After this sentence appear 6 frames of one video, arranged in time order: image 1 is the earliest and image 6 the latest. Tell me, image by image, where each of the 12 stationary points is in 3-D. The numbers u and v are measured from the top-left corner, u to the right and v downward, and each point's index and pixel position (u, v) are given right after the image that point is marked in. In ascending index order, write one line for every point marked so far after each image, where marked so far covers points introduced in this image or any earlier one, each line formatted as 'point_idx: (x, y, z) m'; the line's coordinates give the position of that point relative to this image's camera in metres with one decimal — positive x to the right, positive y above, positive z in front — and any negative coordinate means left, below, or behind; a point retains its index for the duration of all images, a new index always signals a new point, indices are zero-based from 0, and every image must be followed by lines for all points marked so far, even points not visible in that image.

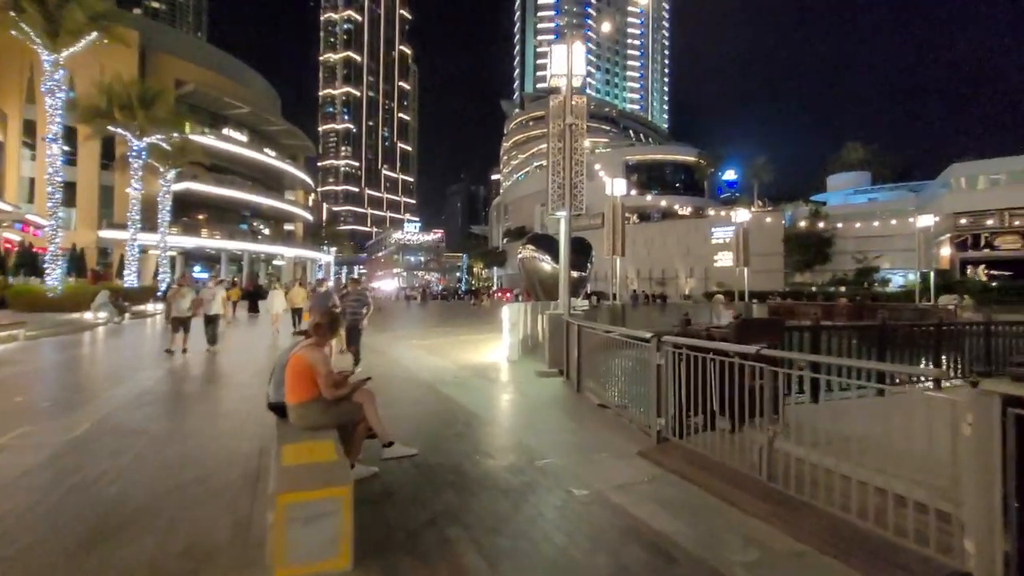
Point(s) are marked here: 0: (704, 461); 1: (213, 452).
0: (+1.8, -1.6, +4.5) m
1: (-3.1, -1.7, +5.1) m
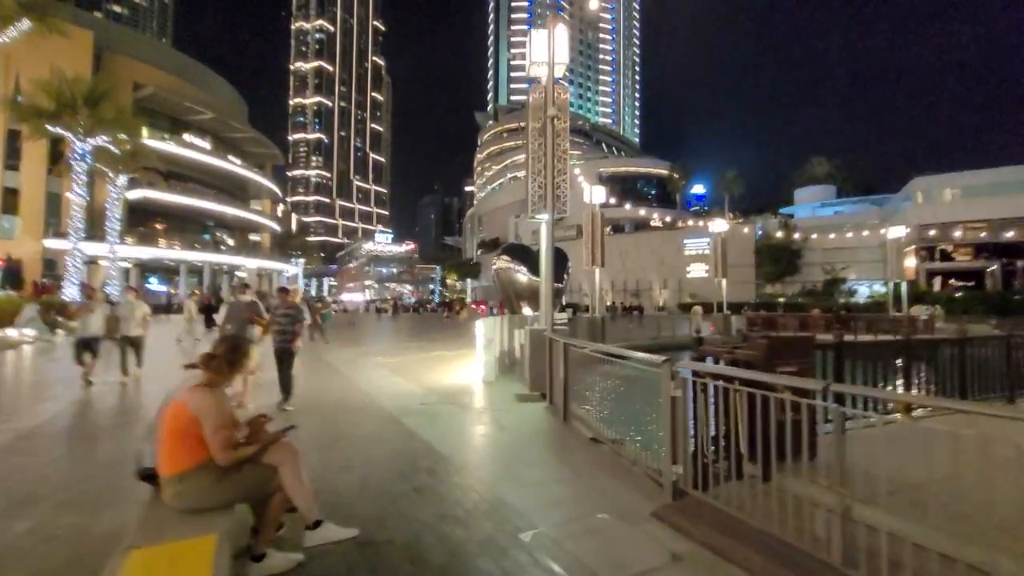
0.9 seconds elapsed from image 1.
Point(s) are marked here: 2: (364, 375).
0: (+1.6, -1.7, +3.5) m
1: (-3.3, -1.8, +3.8) m
2: (-3.2, -2.0, +10.6) m
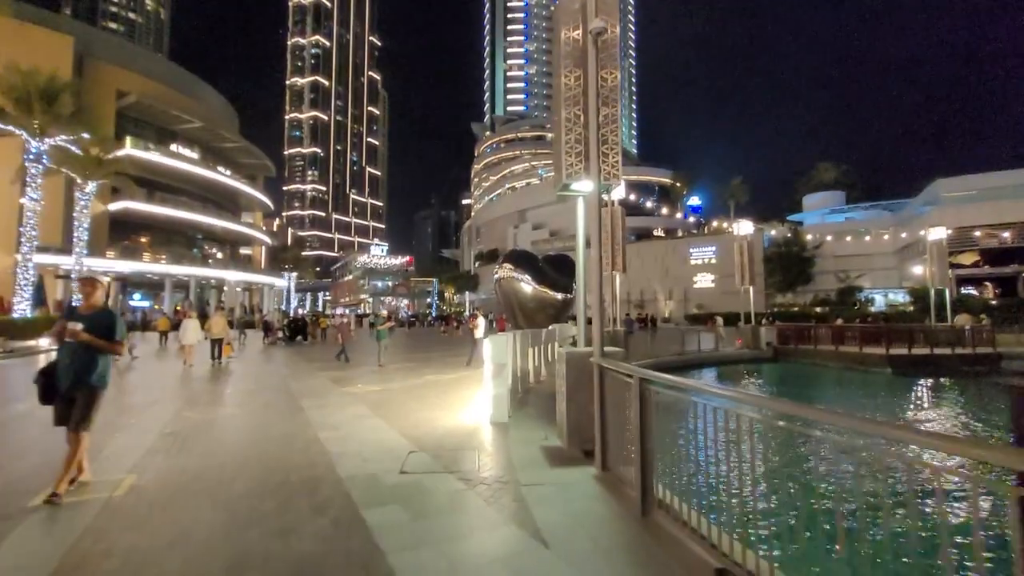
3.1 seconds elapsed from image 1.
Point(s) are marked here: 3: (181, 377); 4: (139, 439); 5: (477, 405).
0: (+2.0, -1.6, +0.8) m
1: (-3.0, -1.8, +1.0) m
2: (-2.8, -2.1, +7.8) m
3: (-10.6, -2.9, +15.6) m
4: (-5.1, -2.1, +6.7) m
5: (-0.6, -2.0, +8.3) m
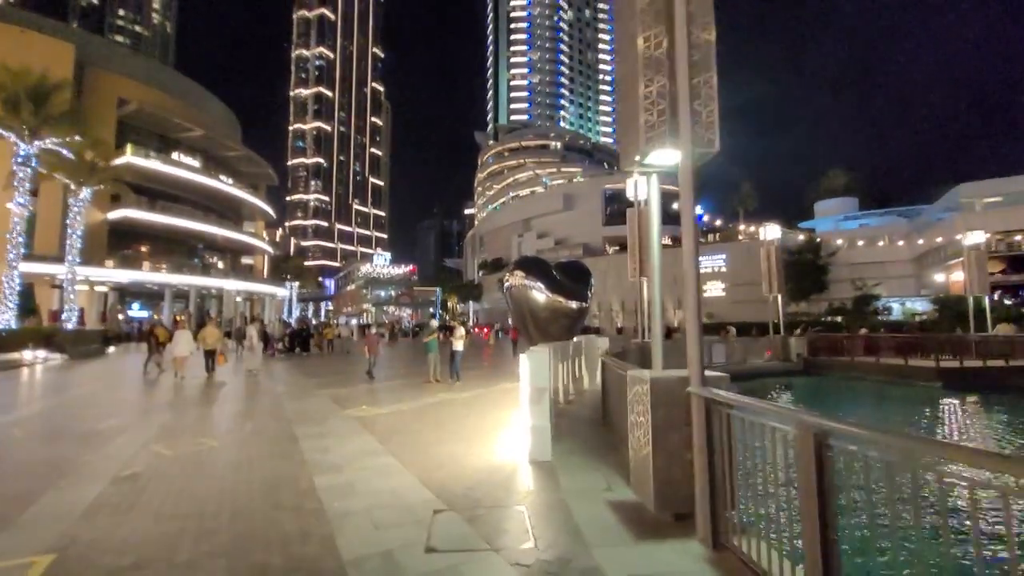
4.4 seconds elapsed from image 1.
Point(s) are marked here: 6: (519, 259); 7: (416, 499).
0: (+2.5, -1.5, -0.7) m
1: (-2.5, -1.7, -0.4) m
2: (-2.3, -2.2, +6.4) m
3: (-10.0, -3.1, +14.2) m
4: (-4.6, -2.2, +5.2) m
5: (0.0, -2.1, +6.9) m
6: (+0.3, +1.2, +19.3) m
7: (-0.9, -2.0, +4.7) m
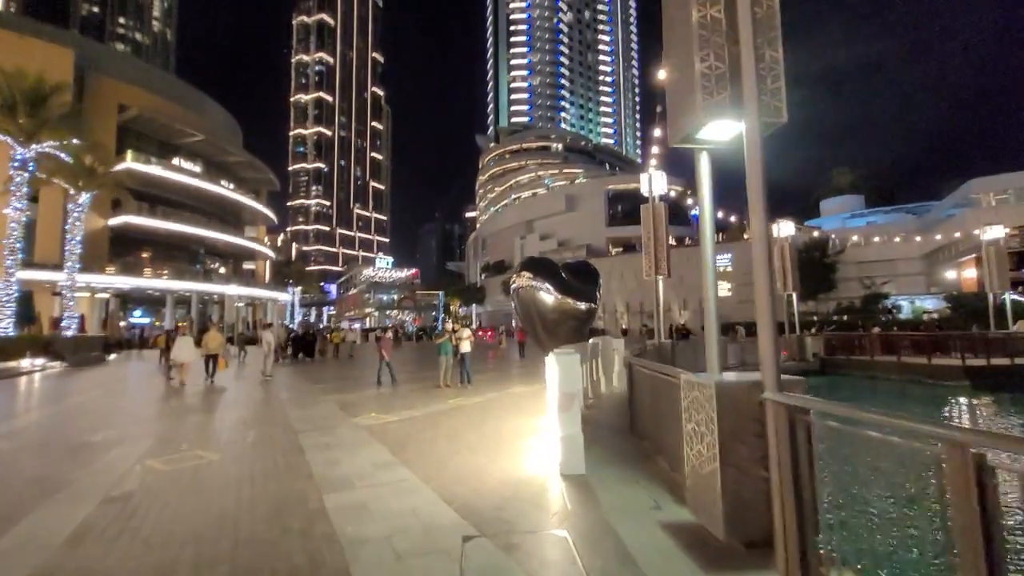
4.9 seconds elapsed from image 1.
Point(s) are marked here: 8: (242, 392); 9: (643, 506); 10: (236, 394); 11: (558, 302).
0: (+2.8, -1.4, -1.2) m
1: (-2.2, -1.7, -1.0) m
2: (-2.0, -2.2, +5.8) m
3: (-9.7, -3.2, +13.7) m
4: (-4.2, -2.2, +4.7) m
5: (+0.3, -2.1, +6.3) m
6: (+0.6, +1.2, +18.7) m
7: (-0.6, -2.0, +4.1) m
8: (-8.2, -3.2, +14.8) m
9: (+1.2, -2.0, +4.4) m
10: (-8.2, -3.1, +14.5) m
11: (+1.8, -0.5, +18.4) m
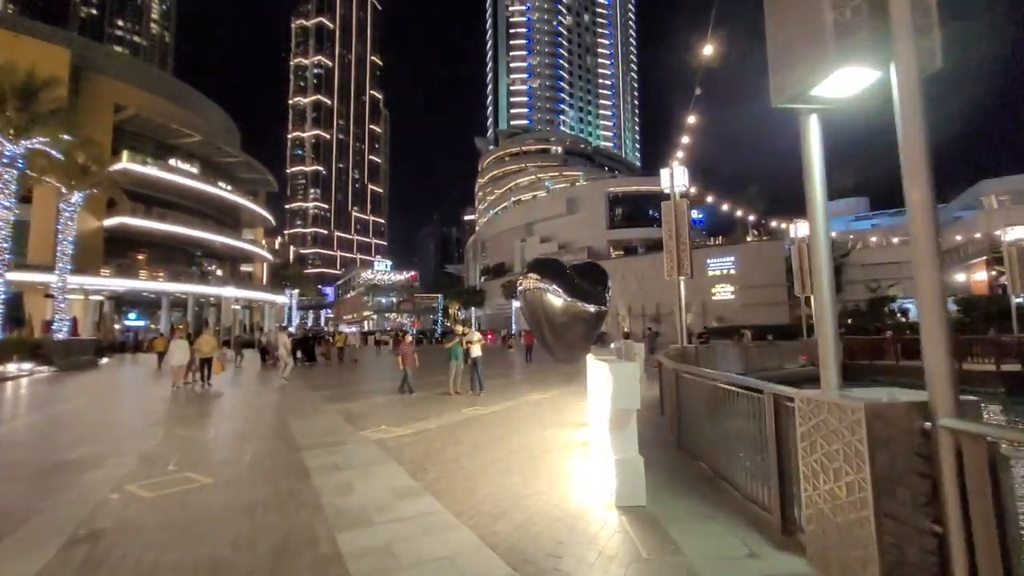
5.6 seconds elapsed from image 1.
0: (+3.2, -1.3, -2.1) m
1: (-1.7, -1.6, -1.8) m
2: (-1.5, -2.1, +5.0) m
3: (-9.3, -3.2, +12.8) m
4: (-3.8, -2.1, +3.8) m
5: (+0.7, -2.0, +5.5) m
6: (+1.0, +1.1, +17.9) m
7: (-0.1, -1.9, +3.3) m
8: (-7.8, -3.2, +13.9) m
9: (+1.6, -1.9, +3.5) m
10: (-7.8, -3.2, +13.6) m
11: (+2.2, -0.5, +17.5) m
